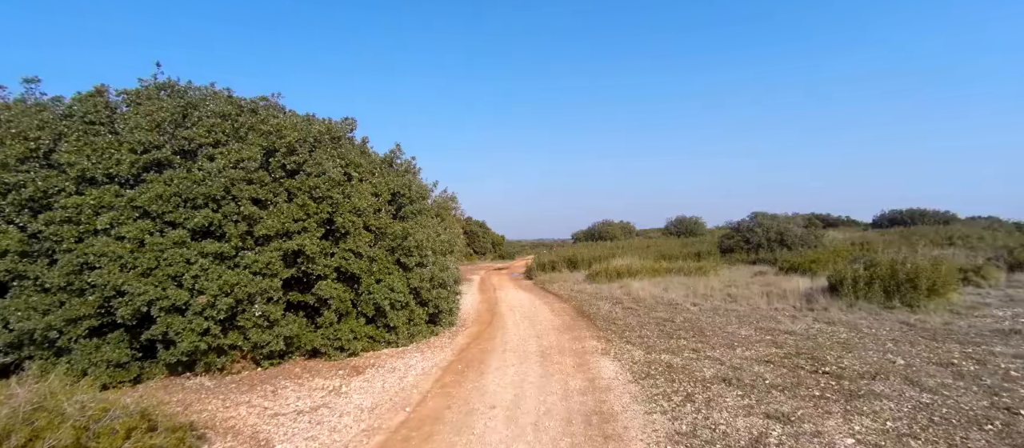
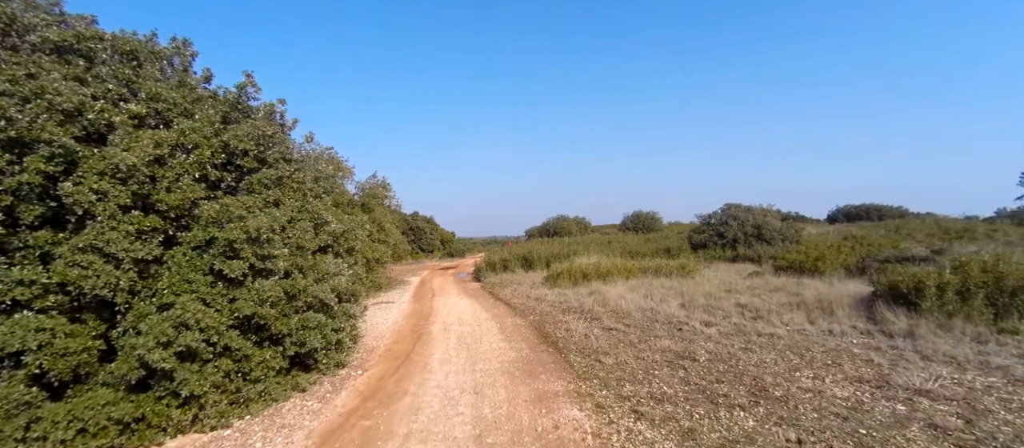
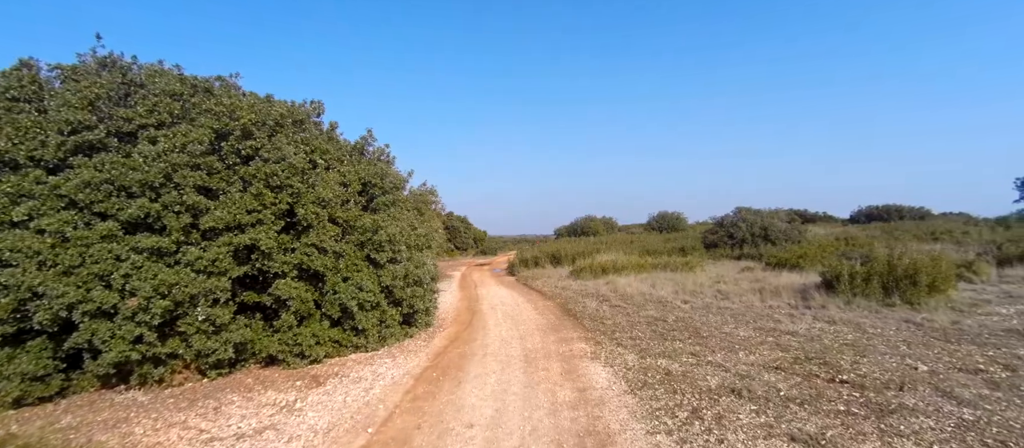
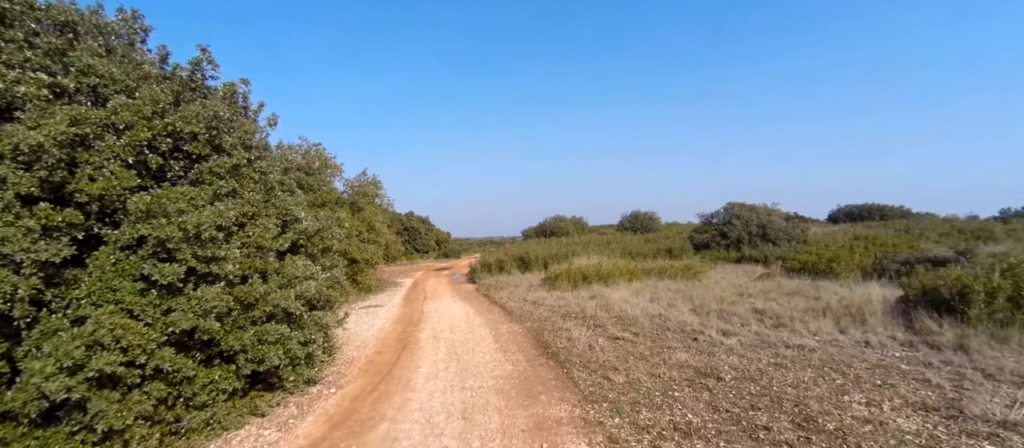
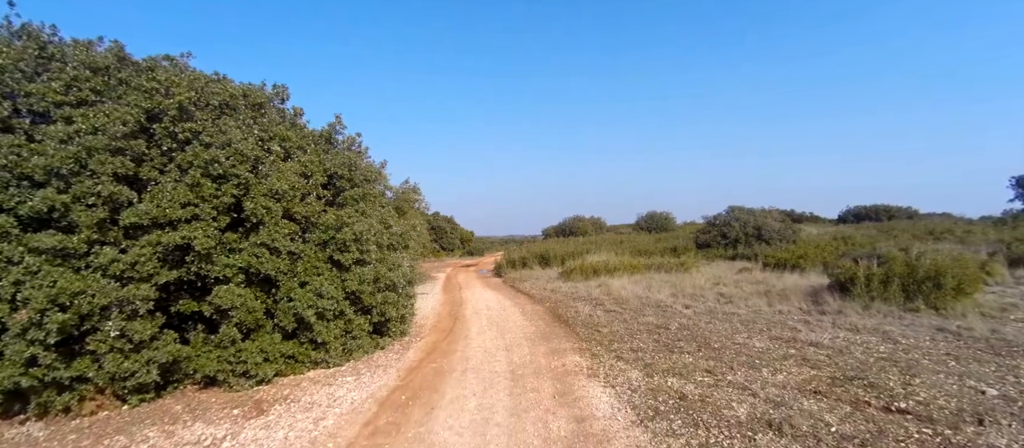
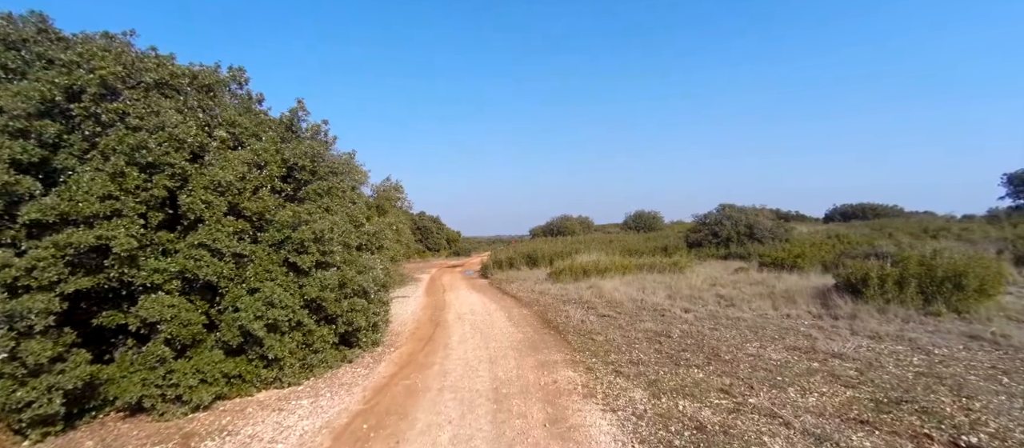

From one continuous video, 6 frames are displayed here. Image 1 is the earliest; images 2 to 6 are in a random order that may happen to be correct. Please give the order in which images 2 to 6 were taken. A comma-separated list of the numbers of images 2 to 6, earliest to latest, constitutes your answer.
3, 5, 6, 2, 4
